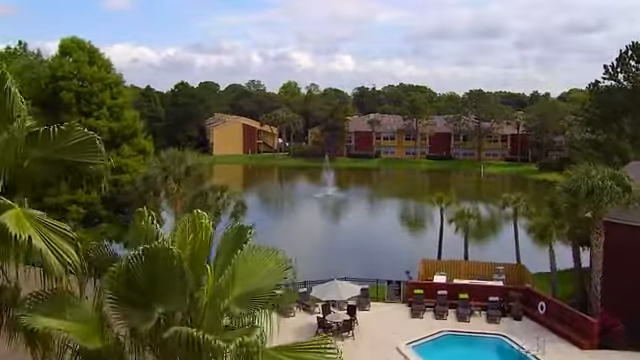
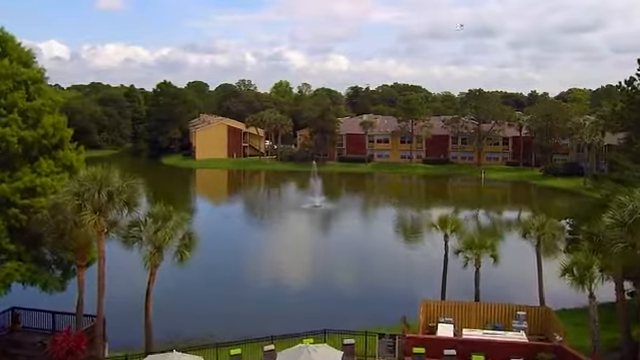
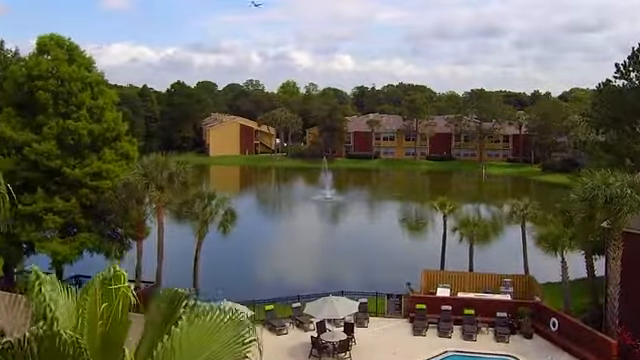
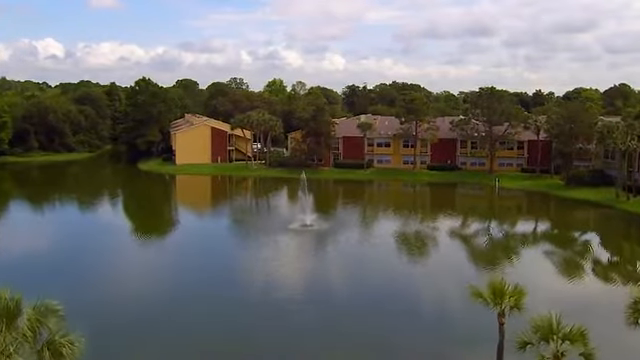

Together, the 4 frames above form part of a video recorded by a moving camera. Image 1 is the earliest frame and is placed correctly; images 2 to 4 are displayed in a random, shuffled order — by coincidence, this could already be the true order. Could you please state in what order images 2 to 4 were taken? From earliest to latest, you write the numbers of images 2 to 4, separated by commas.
3, 2, 4
